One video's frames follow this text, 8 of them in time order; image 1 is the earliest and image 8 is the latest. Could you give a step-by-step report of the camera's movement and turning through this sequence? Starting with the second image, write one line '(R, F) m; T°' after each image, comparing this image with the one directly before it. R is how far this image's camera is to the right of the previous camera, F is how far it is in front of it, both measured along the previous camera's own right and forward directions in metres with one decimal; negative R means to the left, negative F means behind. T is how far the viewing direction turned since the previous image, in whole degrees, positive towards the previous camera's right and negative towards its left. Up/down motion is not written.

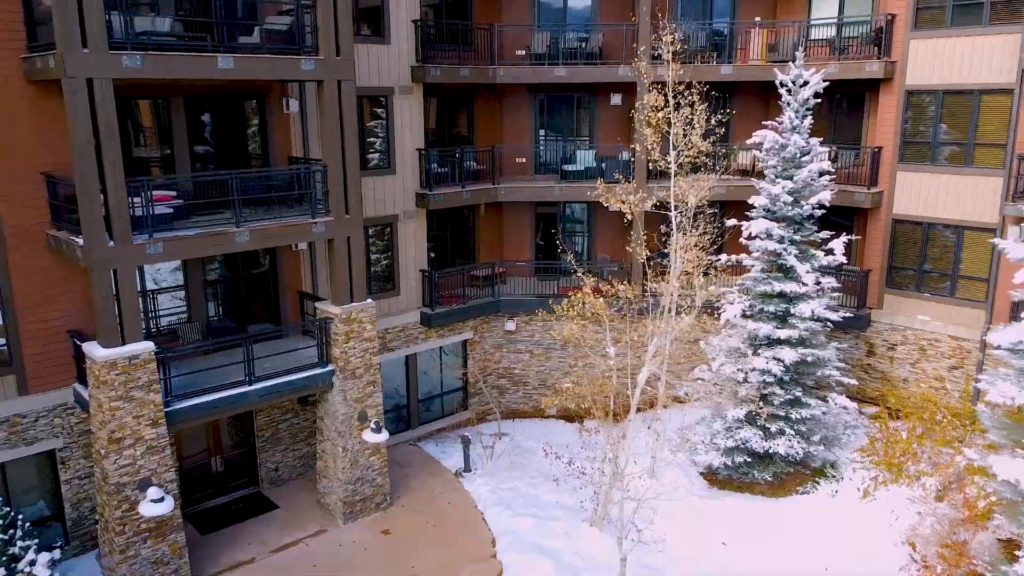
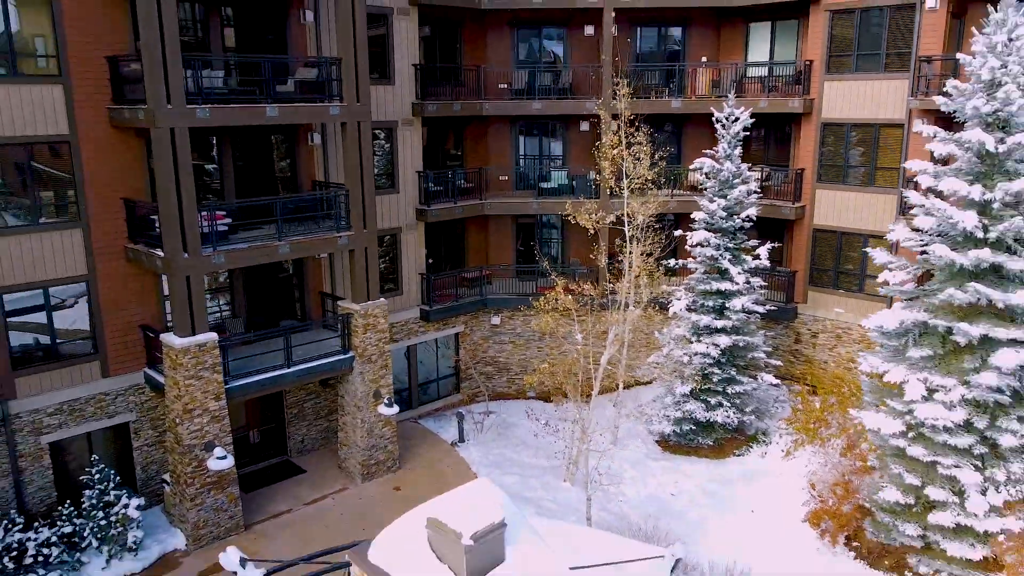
(-0.1, -2.5) m; +1°
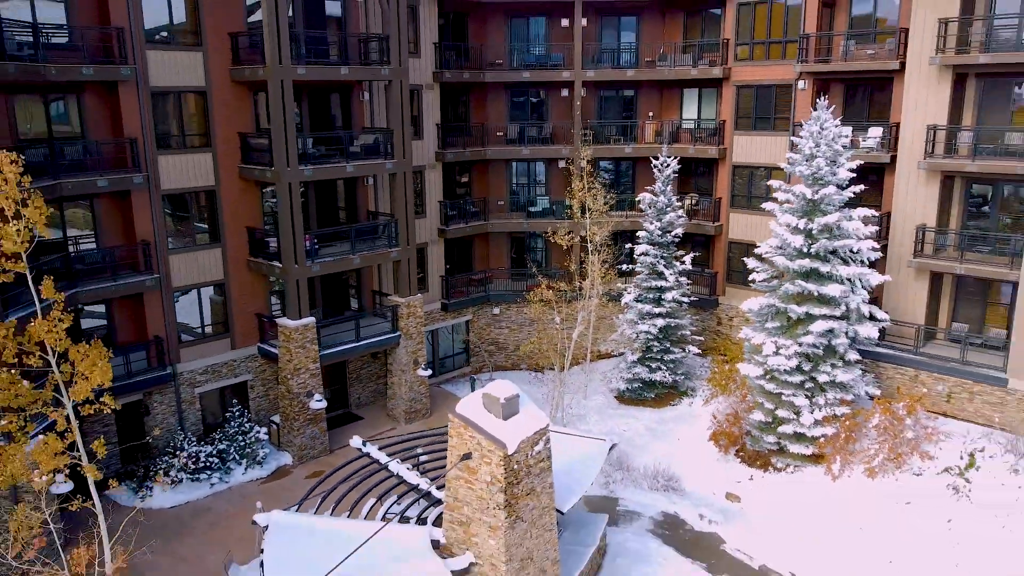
(-0.3, -5.7) m; +1°
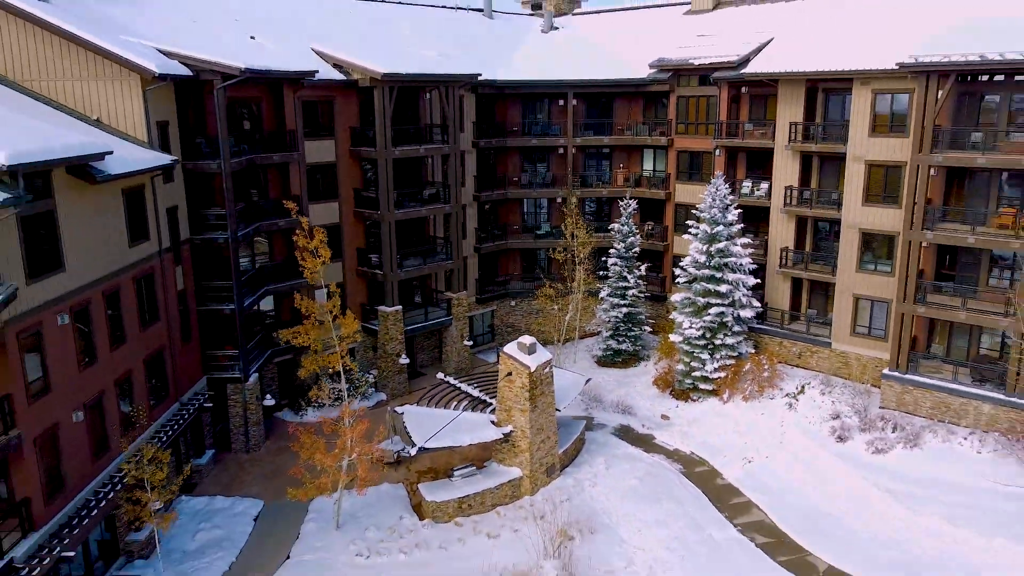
(-0.6, -9.8) m; 0°
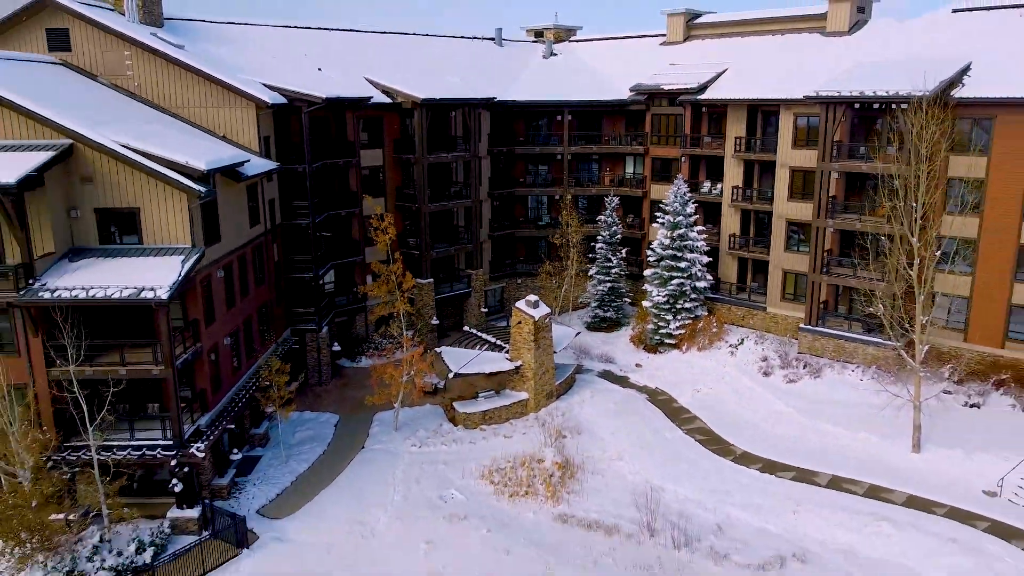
(-0.4, -7.4) m; 0°
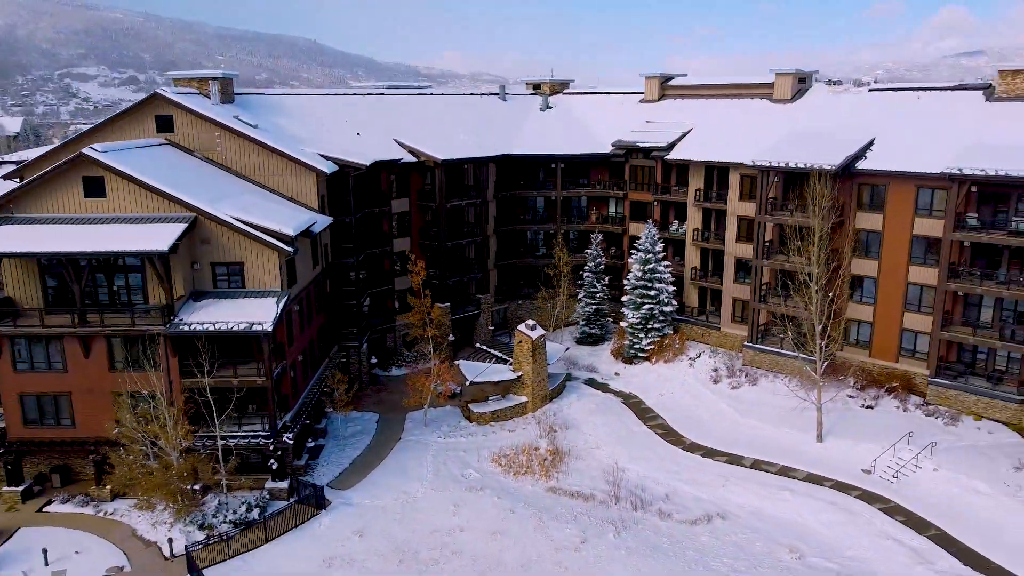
(-0.2, -7.7) m; 0°
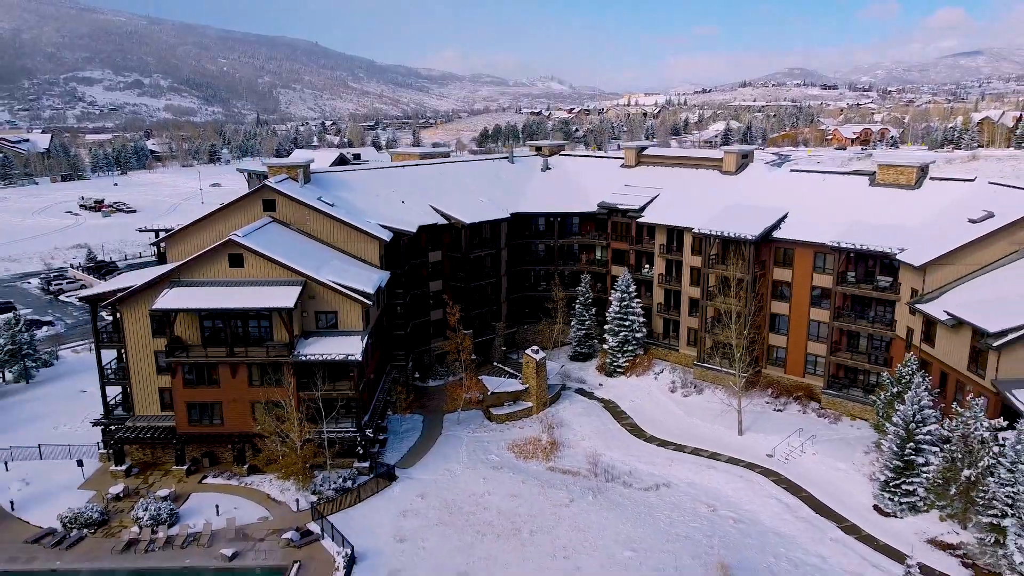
(-0.6, -12.7) m; 0°
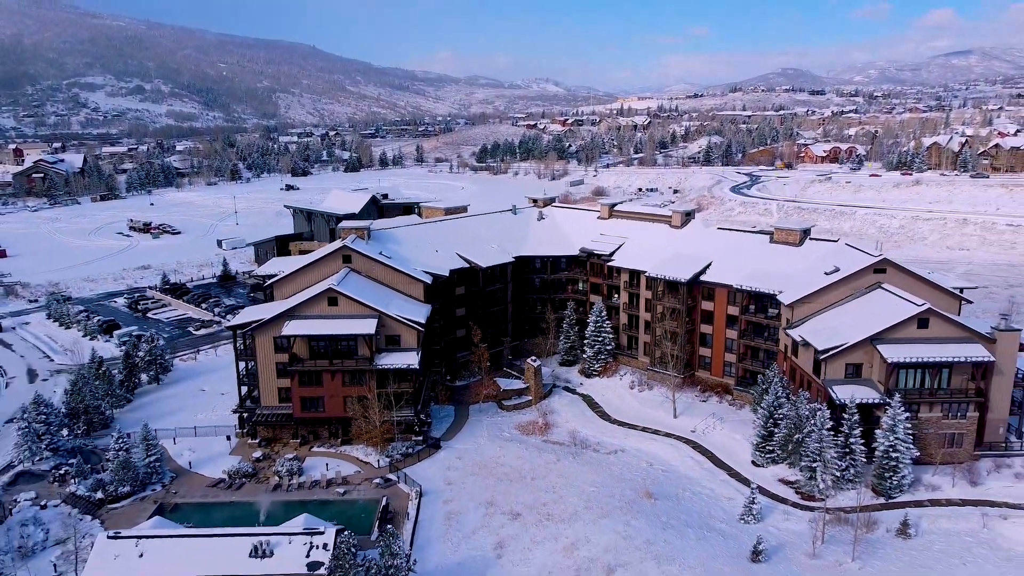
(-0.8, -19.8) m; 0°
